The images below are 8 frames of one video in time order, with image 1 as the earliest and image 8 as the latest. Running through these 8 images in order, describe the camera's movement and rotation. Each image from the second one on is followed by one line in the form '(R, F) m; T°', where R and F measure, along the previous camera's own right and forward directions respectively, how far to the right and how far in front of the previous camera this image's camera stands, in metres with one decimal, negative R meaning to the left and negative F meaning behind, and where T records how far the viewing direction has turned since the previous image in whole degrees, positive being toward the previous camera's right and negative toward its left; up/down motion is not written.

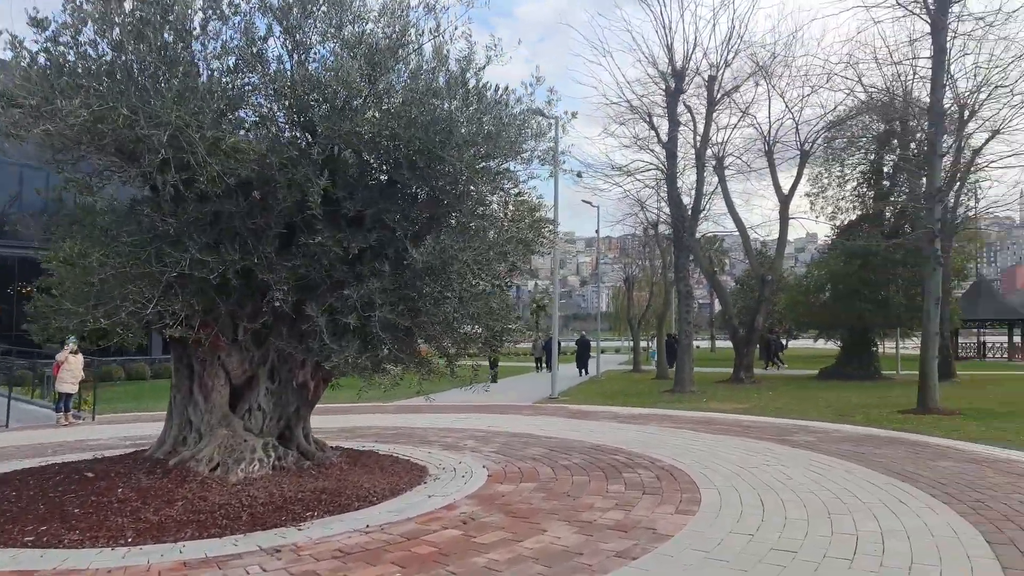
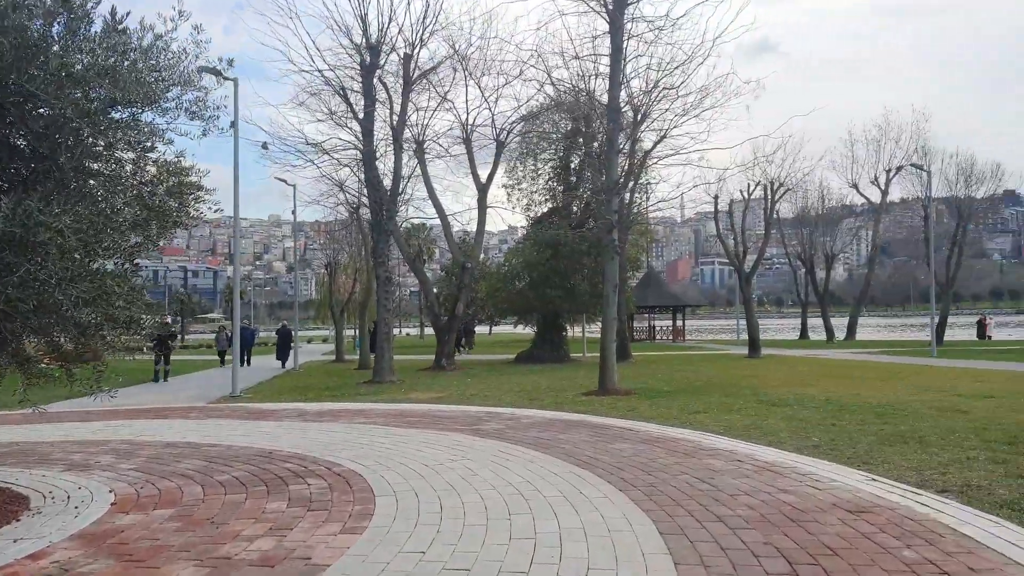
(+0.6, +1.0) m; +21°
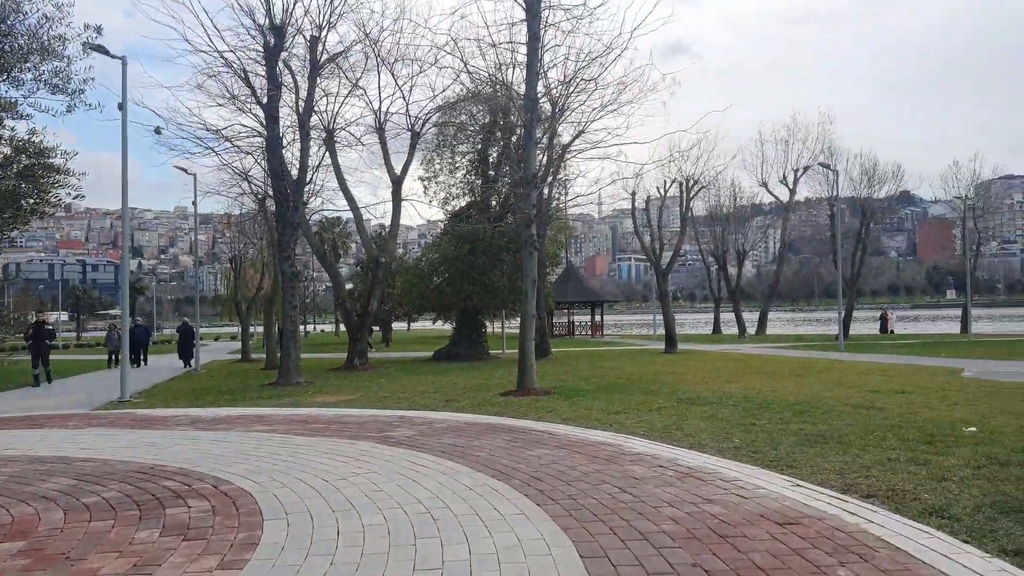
(+0.1, +0.6) m; +6°
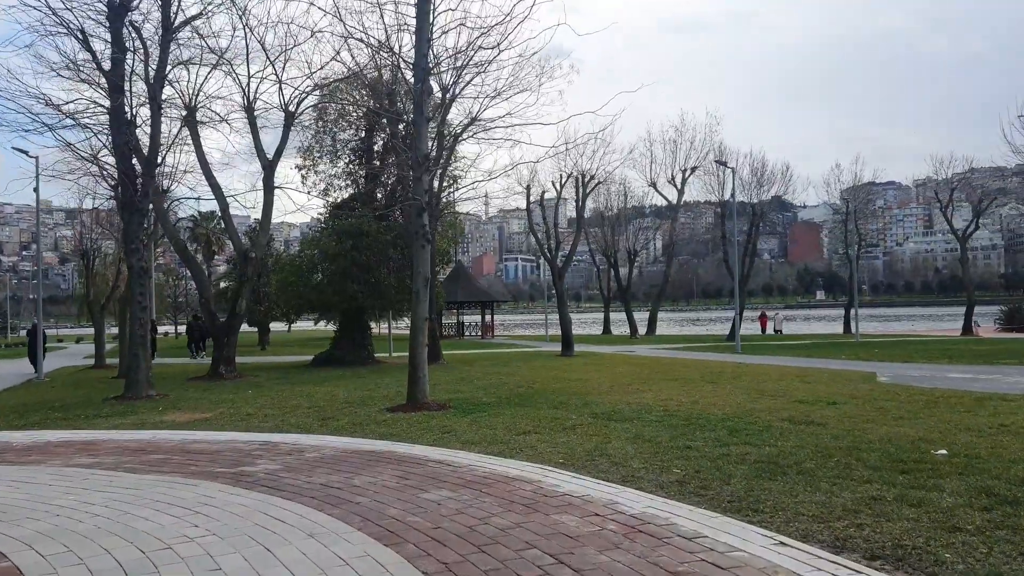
(0.0, +1.9) m; +8°
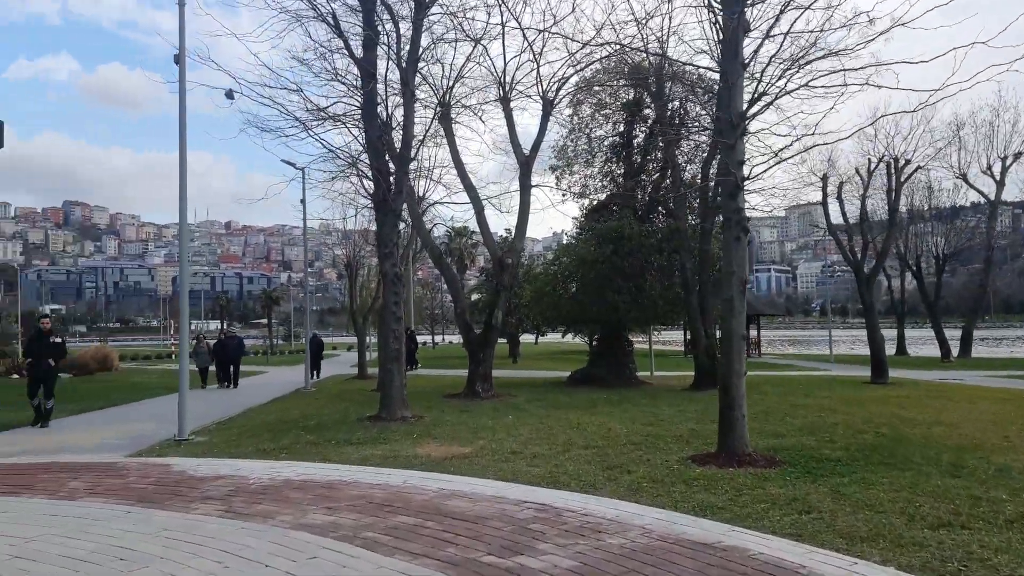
(-1.3, +2.9) m; -18°
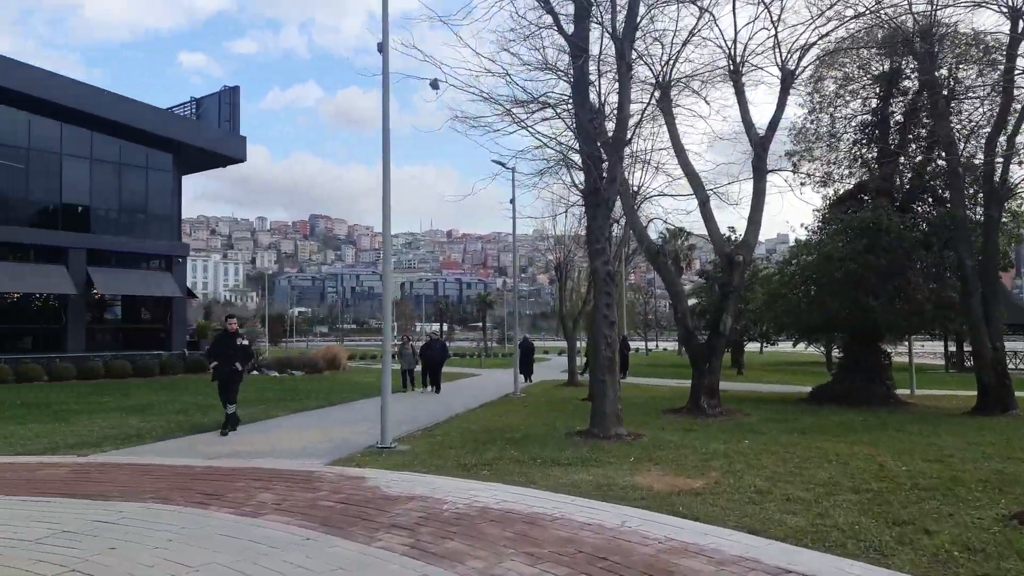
(-0.3, +1.6) m; -15°
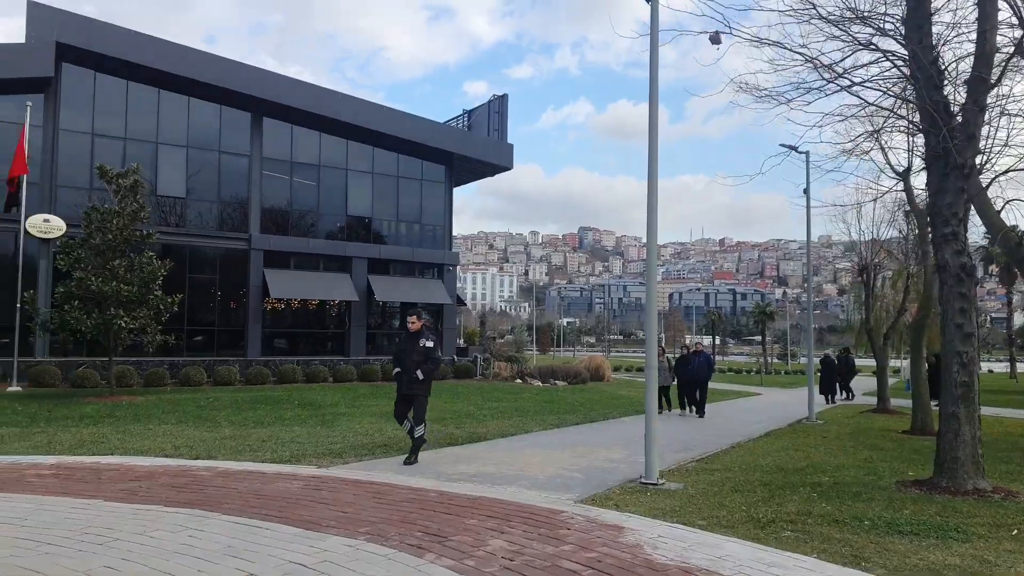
(-0.3, +2.1) m; -20°
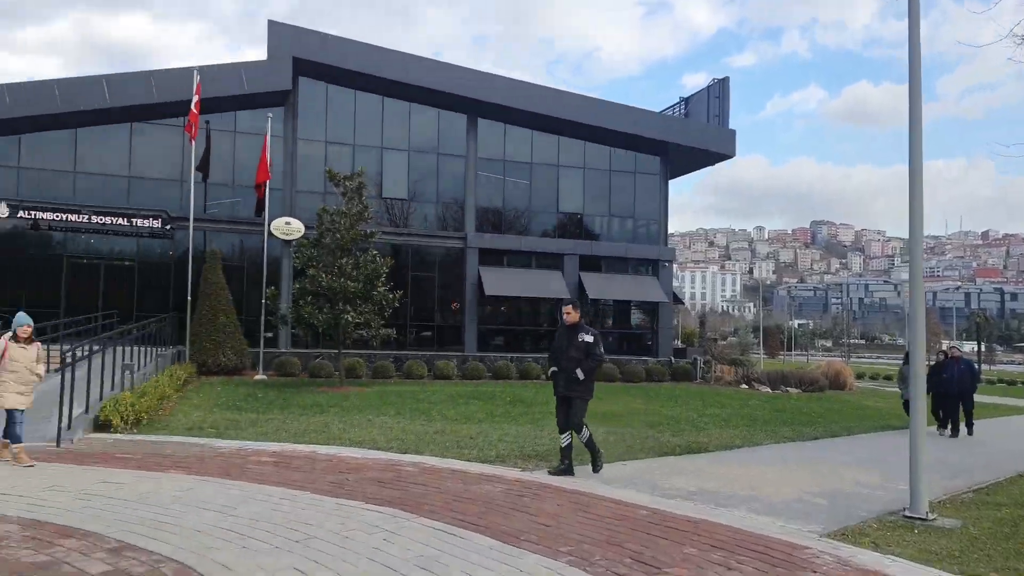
(0.0, +0.9) m; -16°
